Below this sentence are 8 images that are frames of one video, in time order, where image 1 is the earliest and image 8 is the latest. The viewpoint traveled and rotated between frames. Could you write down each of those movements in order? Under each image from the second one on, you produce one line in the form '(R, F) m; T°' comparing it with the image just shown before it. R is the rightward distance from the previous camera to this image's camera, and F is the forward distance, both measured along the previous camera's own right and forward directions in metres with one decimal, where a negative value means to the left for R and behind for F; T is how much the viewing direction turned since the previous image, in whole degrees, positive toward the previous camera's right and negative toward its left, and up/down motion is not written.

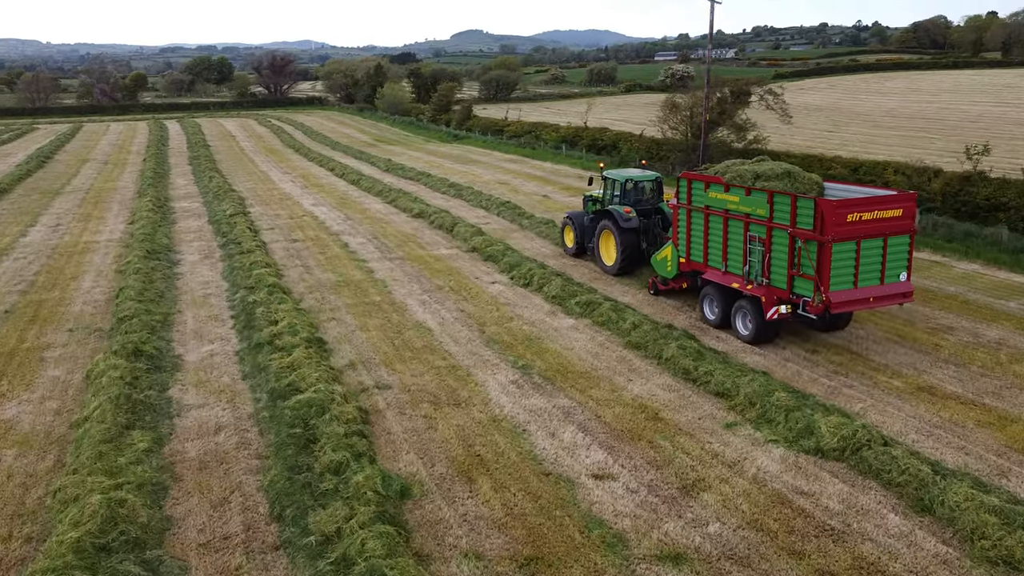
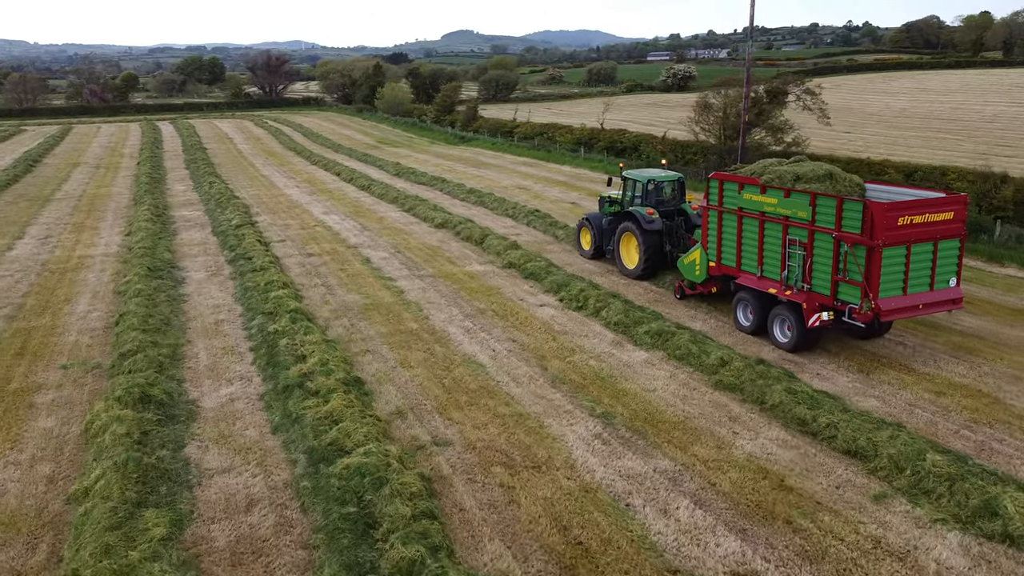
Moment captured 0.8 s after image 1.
(-0.8, +1.4) m; +1°
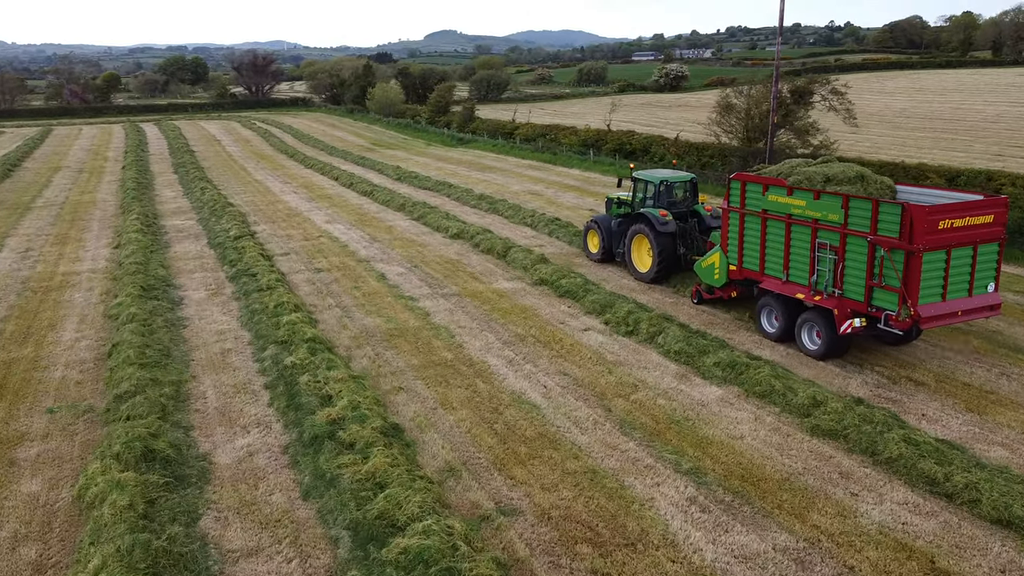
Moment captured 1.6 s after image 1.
(-0.7, +1.2) m; +1°
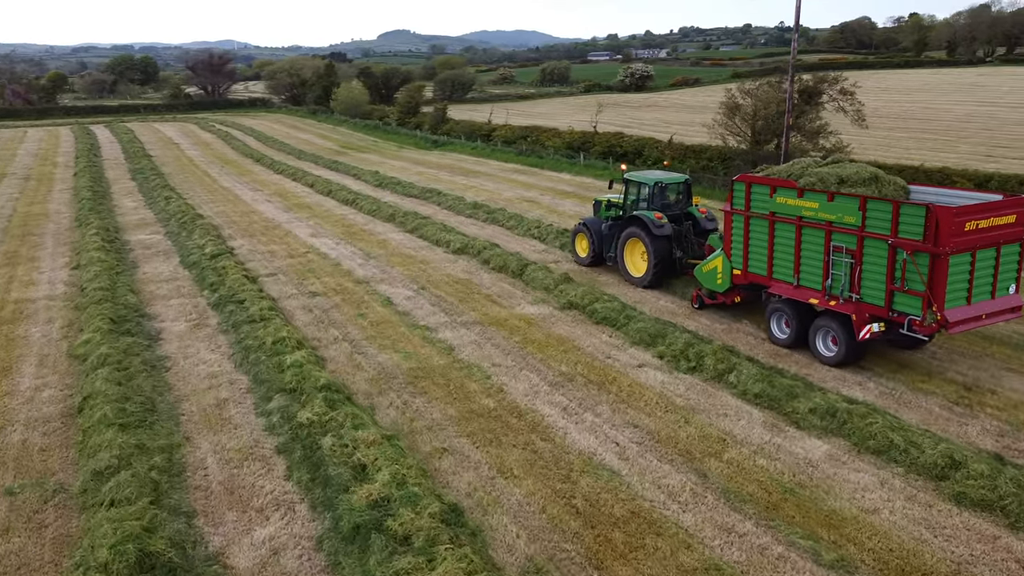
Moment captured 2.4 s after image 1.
(-0.9, +1.4) m; +3°
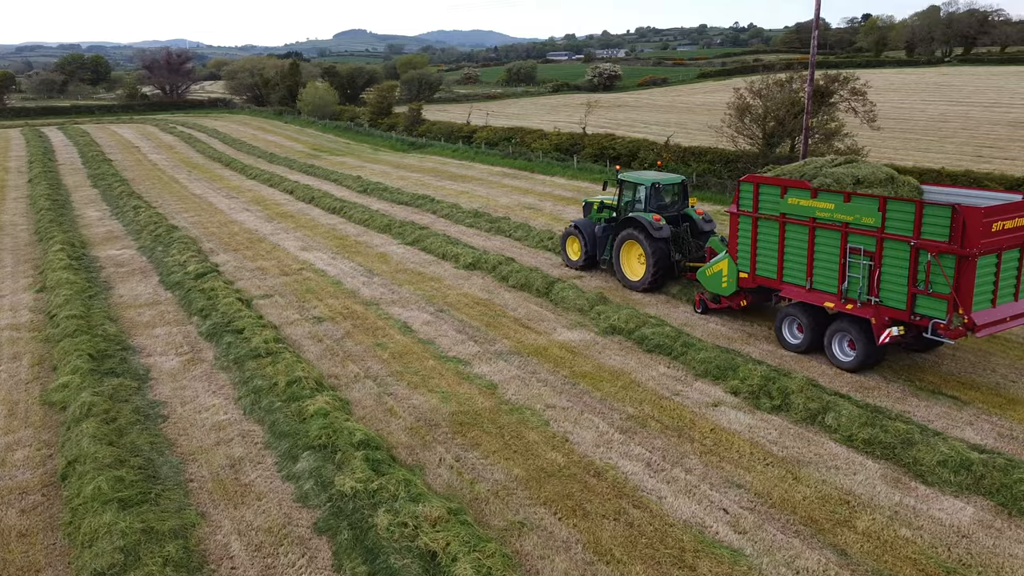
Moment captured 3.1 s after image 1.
(-0.9, +1.2) m; +3°
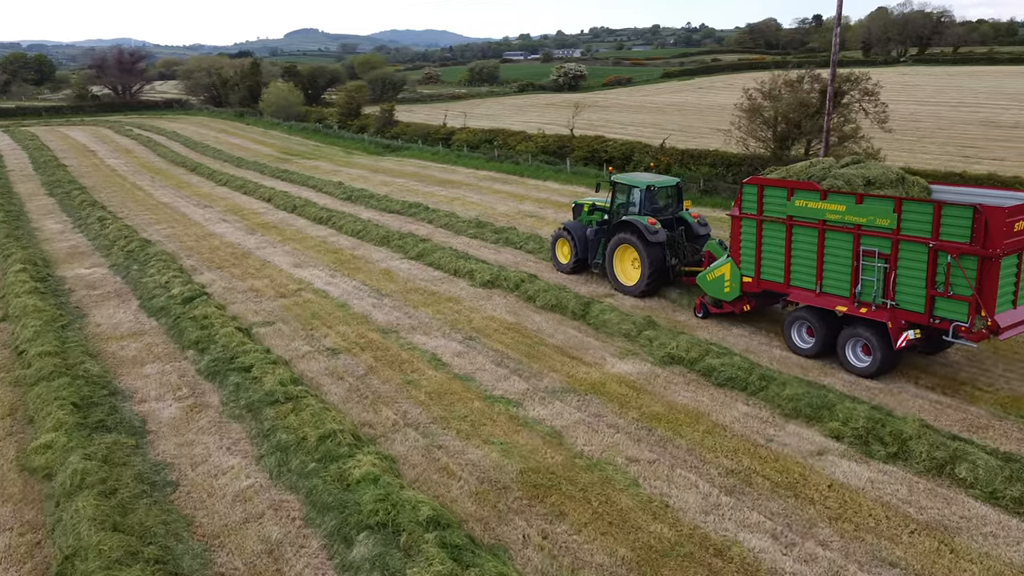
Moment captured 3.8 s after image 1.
(-0.9, +1.2) m; +3°
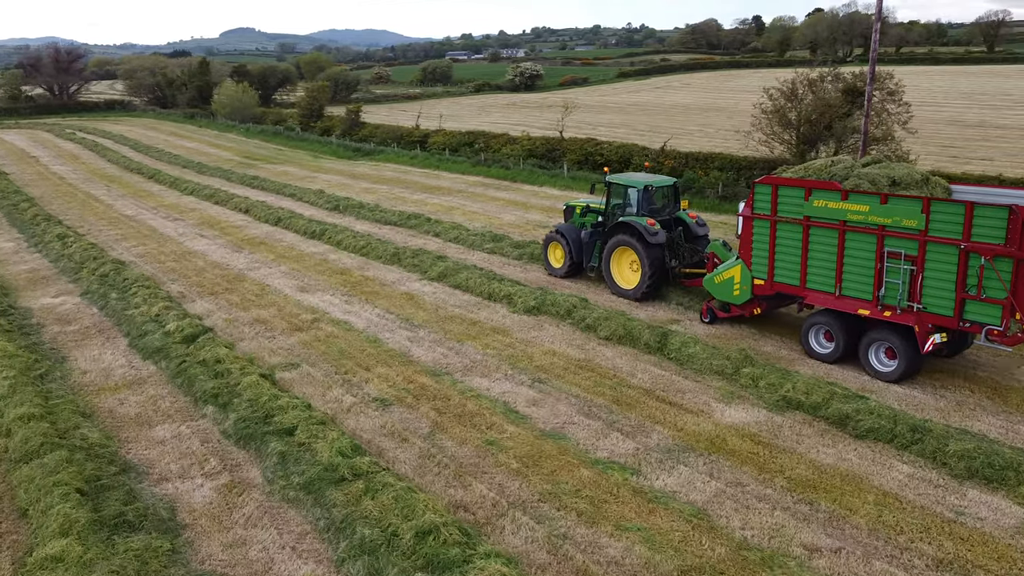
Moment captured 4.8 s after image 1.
(-1.3, +1.4) m; +4°
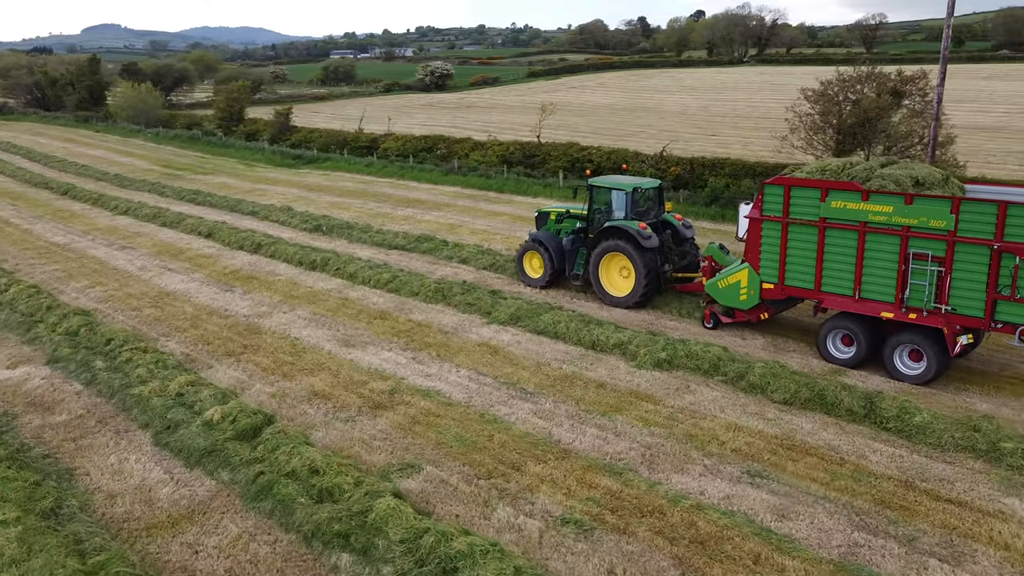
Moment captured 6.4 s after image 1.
(-2.4, +2.3) m; +8°
